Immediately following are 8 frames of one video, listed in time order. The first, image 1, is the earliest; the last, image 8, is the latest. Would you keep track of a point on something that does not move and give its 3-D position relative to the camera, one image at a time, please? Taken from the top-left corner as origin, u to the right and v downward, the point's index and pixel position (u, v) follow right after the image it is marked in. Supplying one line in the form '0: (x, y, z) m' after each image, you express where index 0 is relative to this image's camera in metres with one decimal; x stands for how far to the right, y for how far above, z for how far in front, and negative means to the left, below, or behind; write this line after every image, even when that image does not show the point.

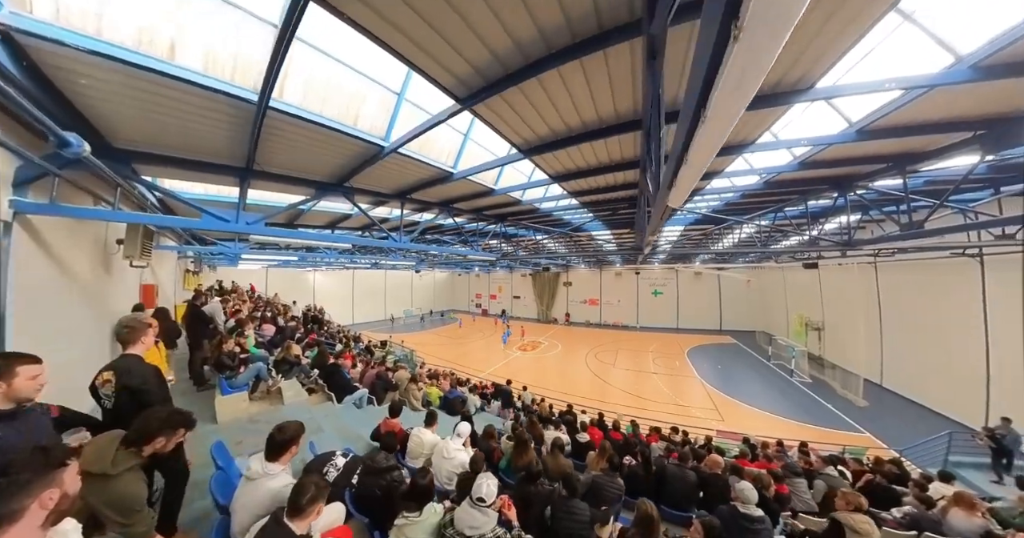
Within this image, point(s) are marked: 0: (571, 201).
0: (+1.5, +1.5, +7.8) m
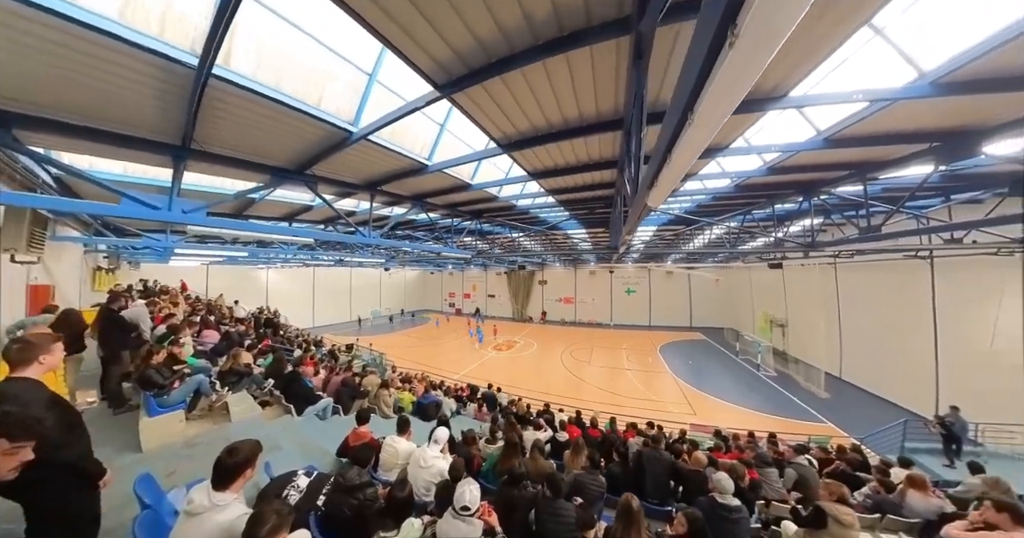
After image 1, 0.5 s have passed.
0: (+1.0, +1.6, +7.7) m
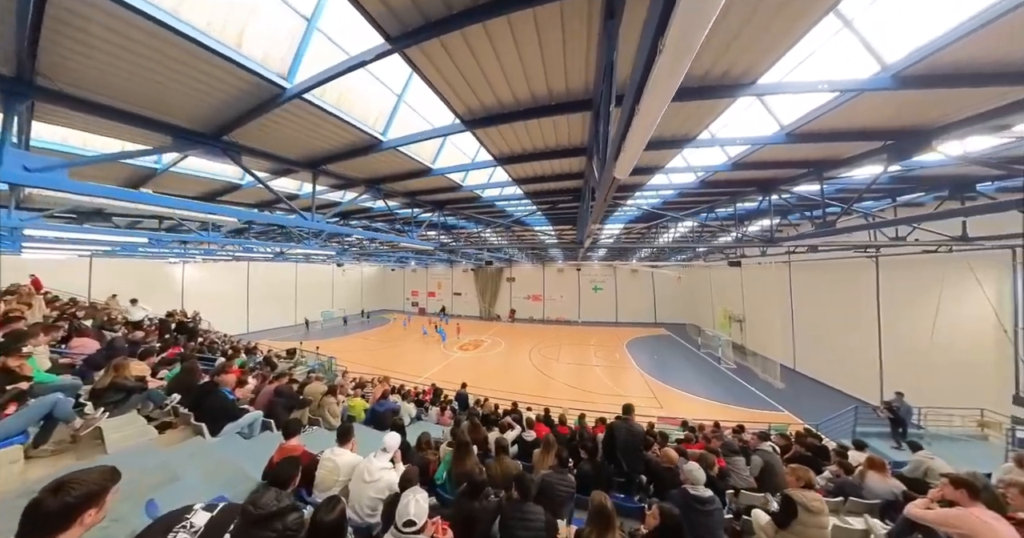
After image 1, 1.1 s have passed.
0: (+0.2, +1.6, +7.3) m
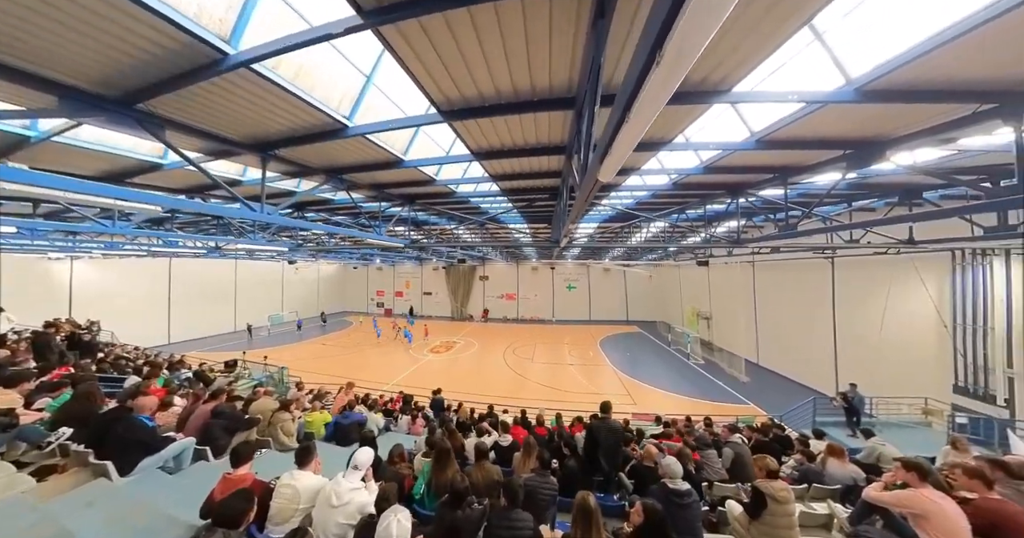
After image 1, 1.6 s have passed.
0: (-0.3, +1.7, +7.1) m
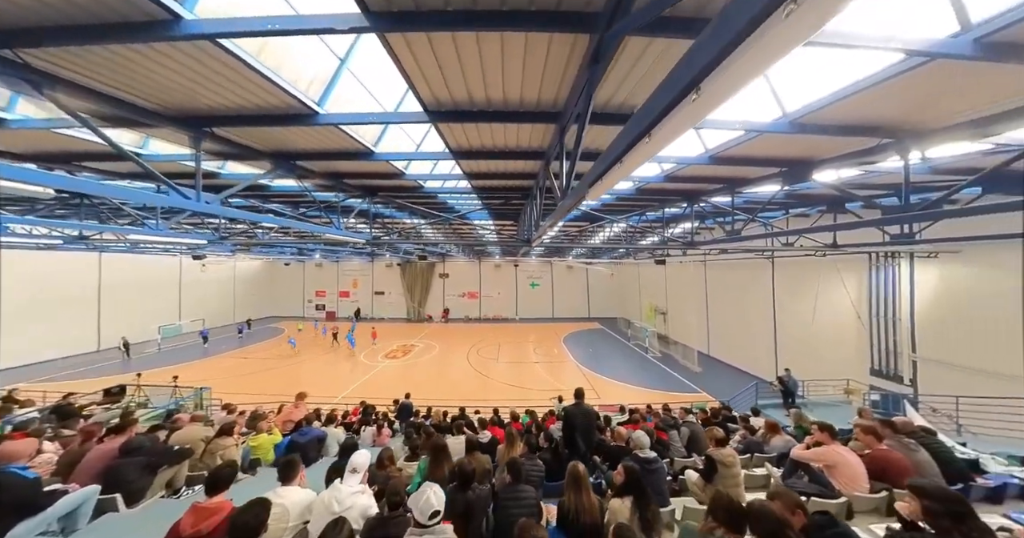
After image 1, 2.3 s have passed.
0: (-1.1, +1.7, +6.8) m
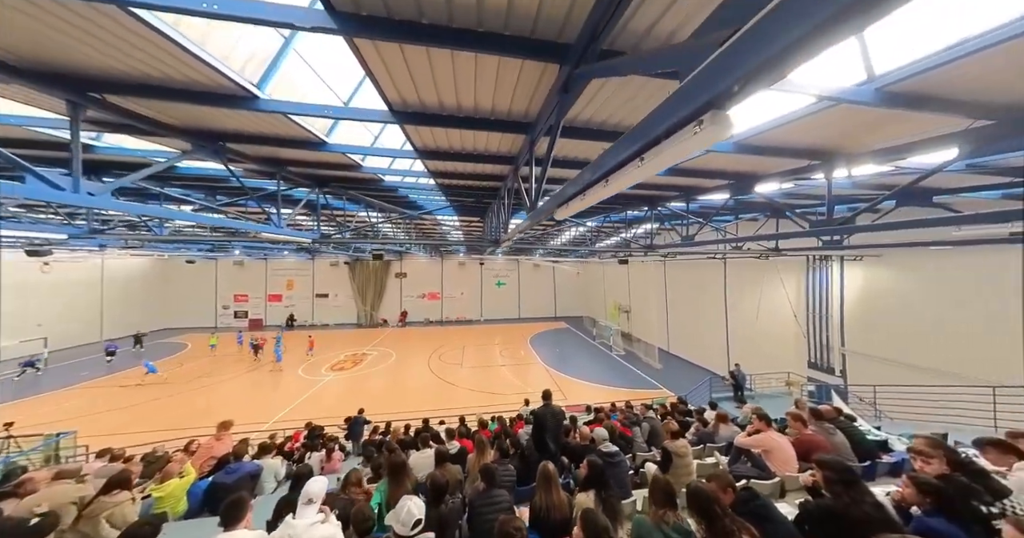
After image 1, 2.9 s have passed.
0: (-1.7, +1.7, +6.2) m
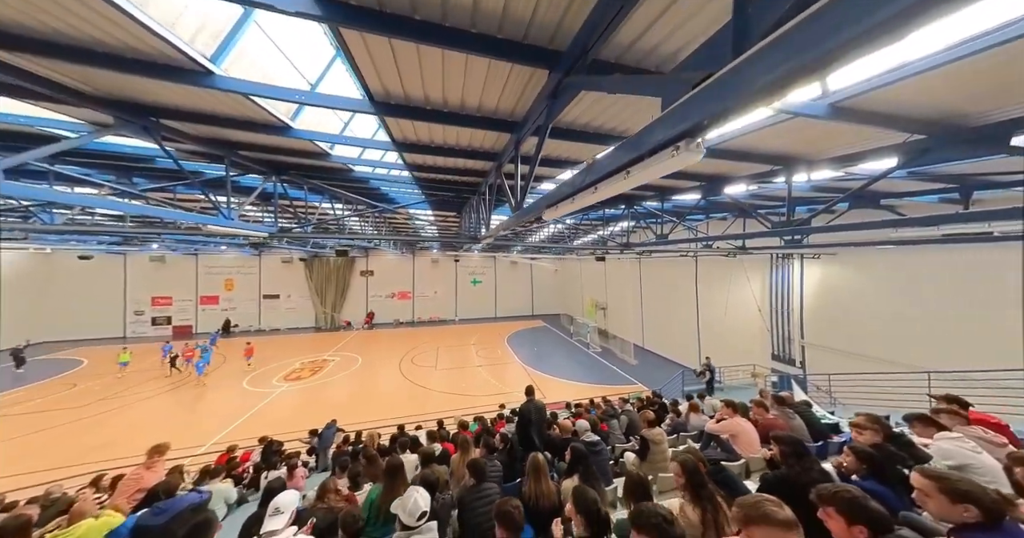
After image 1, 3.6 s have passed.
0: (-2.0, +1.8, +5.8) m
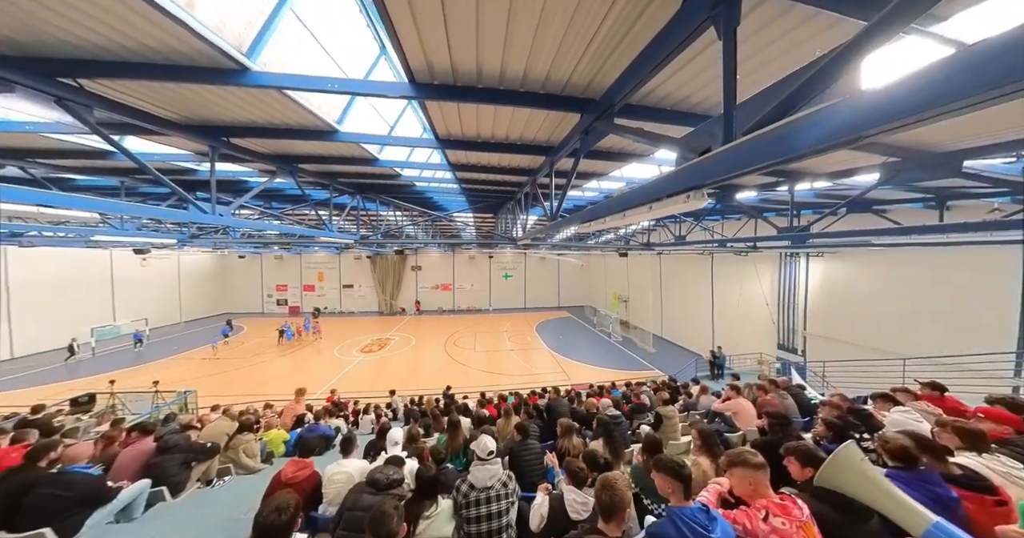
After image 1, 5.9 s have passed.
0: (-1.5, +1.8, +6.8) m
